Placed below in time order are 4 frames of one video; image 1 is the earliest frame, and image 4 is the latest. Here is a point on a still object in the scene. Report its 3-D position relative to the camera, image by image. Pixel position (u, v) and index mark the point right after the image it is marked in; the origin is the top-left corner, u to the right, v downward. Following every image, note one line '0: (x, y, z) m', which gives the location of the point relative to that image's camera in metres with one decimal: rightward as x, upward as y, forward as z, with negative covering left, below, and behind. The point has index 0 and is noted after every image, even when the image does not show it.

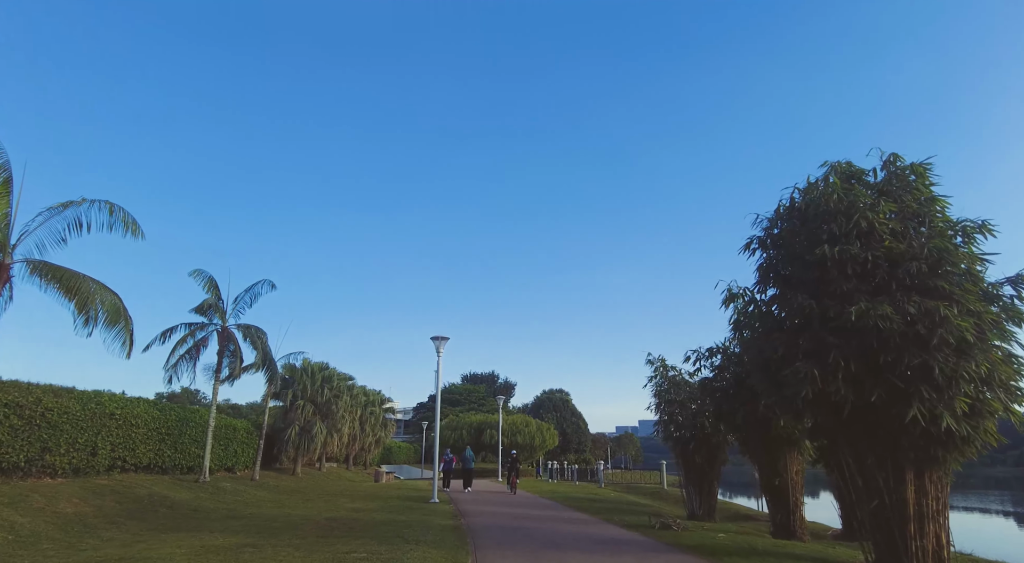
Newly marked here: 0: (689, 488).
0: (+4.8, -5.6, +16.8) m
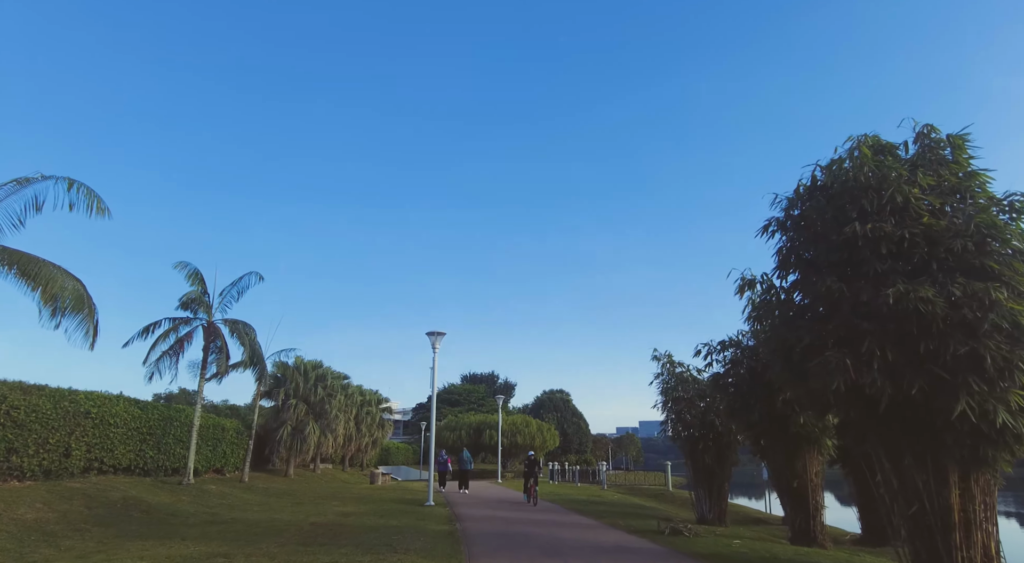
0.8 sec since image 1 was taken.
0: (+4.8, -5.4, +16.0) m
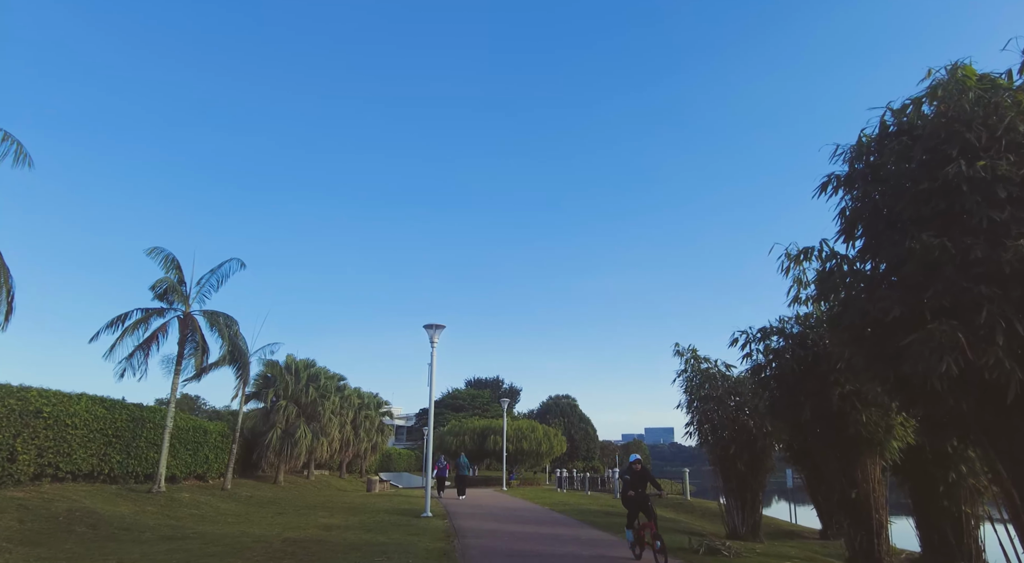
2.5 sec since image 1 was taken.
0: (+5.0, -5.0, +14.2) m
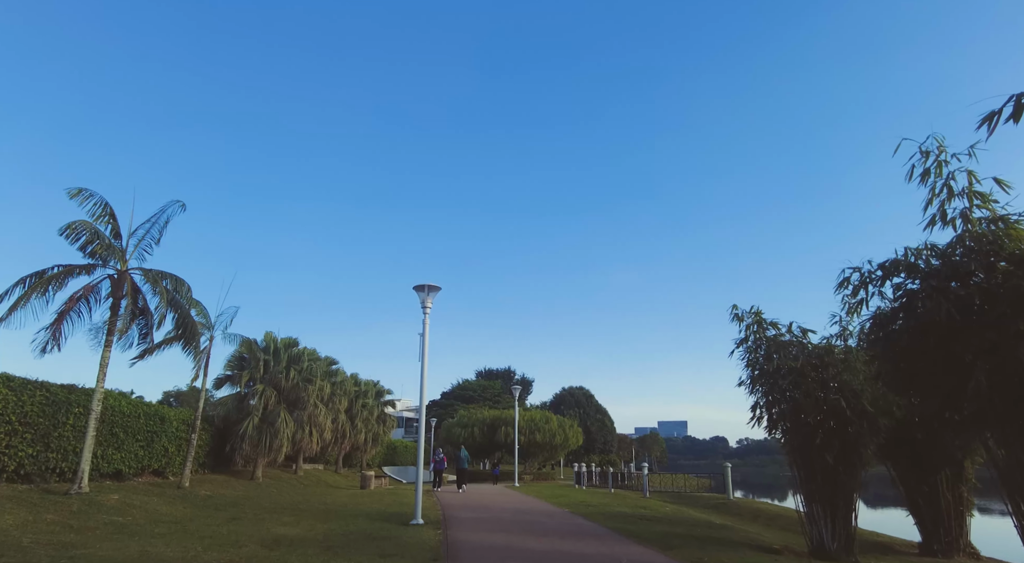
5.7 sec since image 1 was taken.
0: (+5.2, -3.9, +10.7) m
